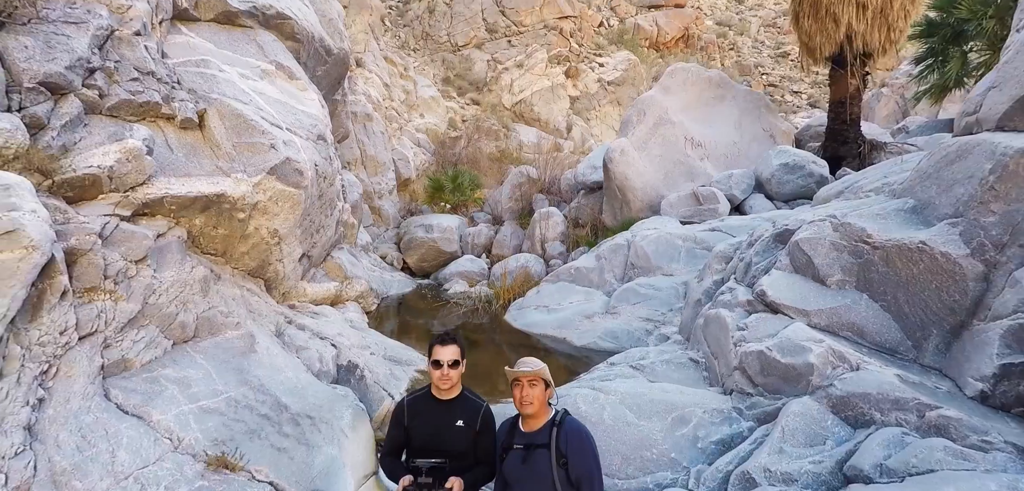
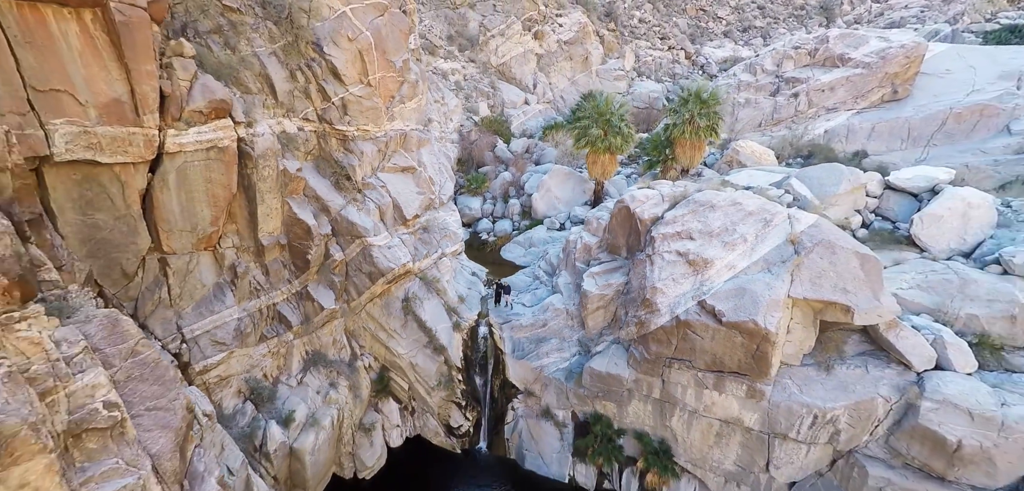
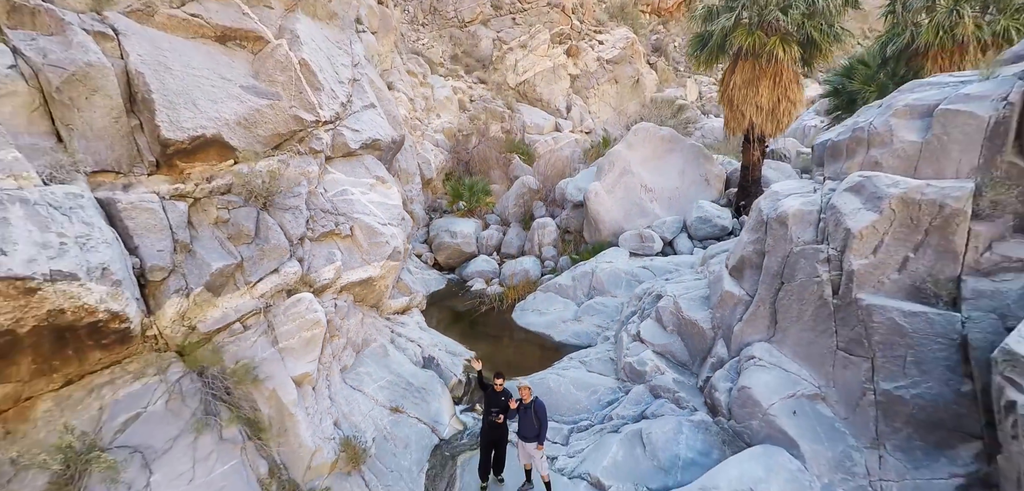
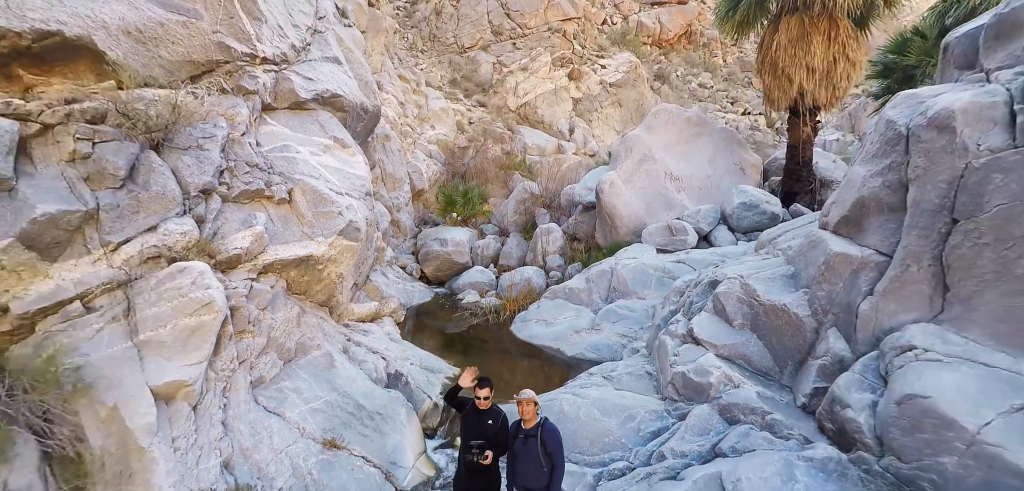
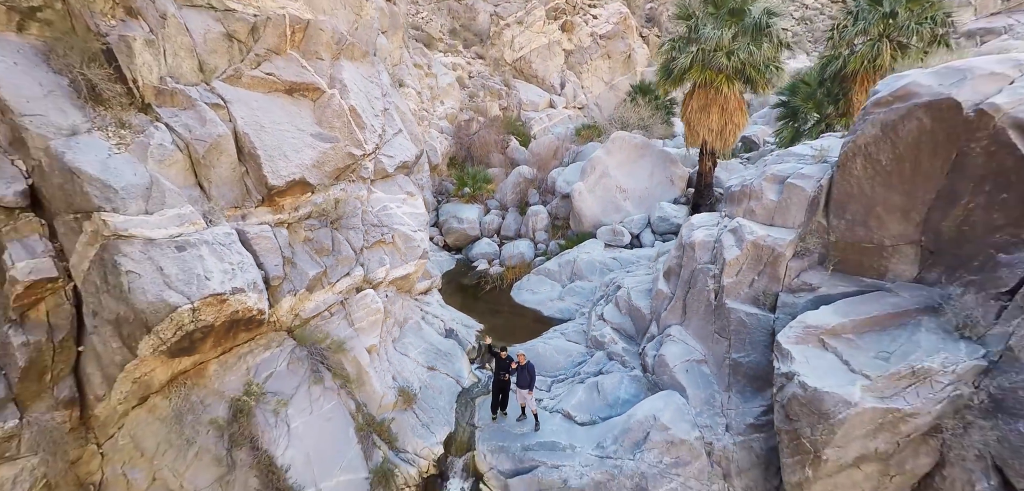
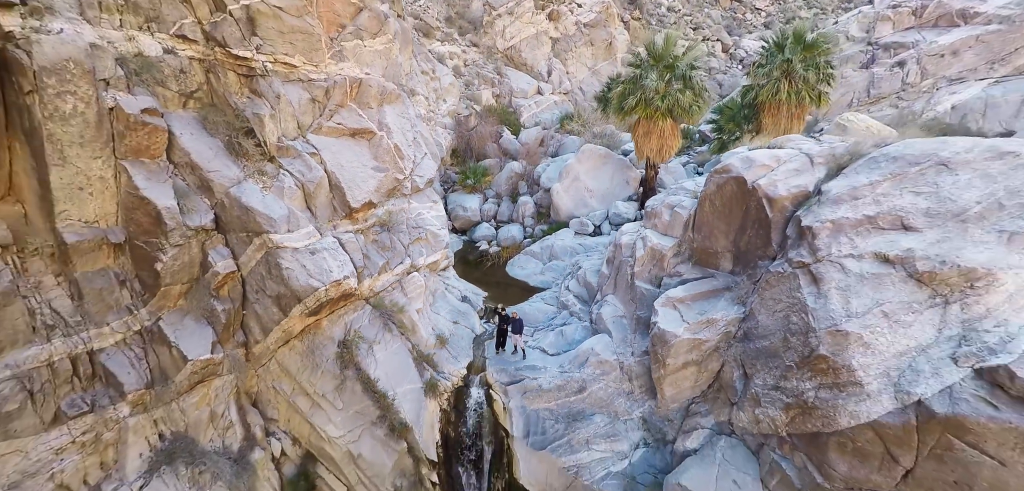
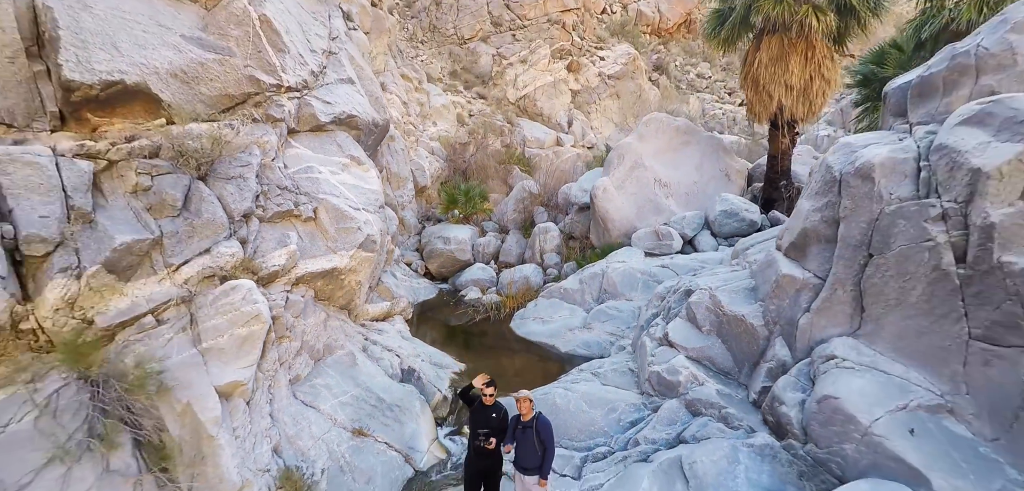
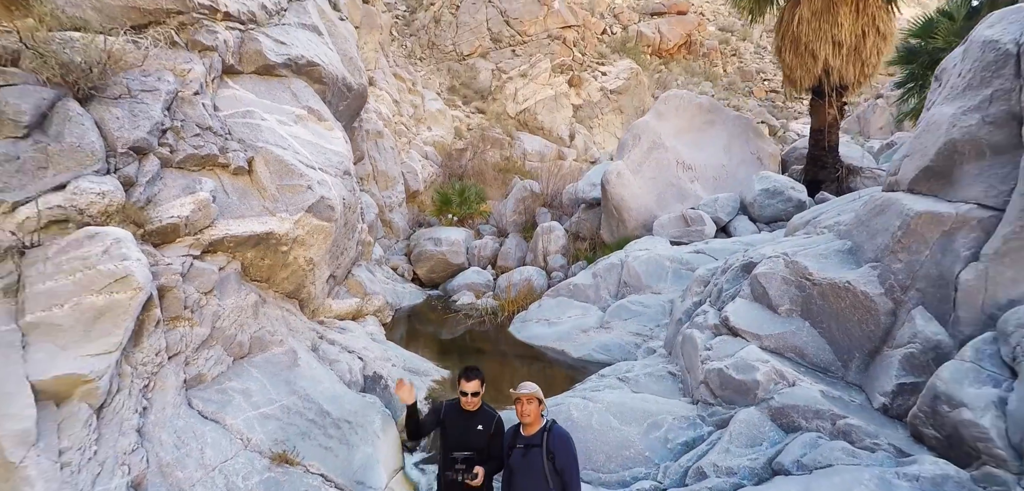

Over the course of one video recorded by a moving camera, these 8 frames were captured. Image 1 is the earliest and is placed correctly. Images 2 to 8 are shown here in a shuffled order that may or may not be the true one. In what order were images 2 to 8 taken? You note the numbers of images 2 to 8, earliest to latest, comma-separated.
8, 4, 7, 3, 5, 6, 2
